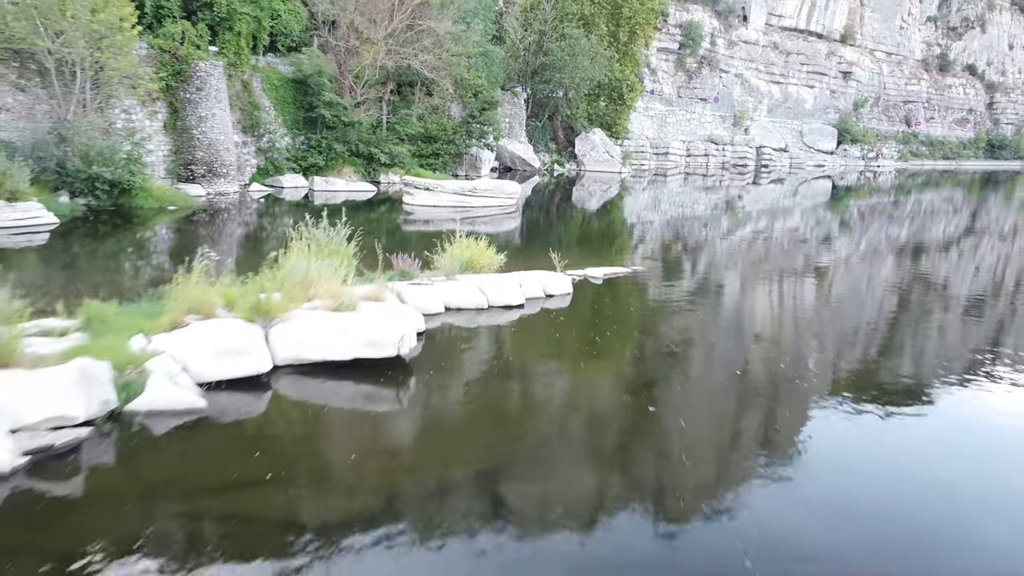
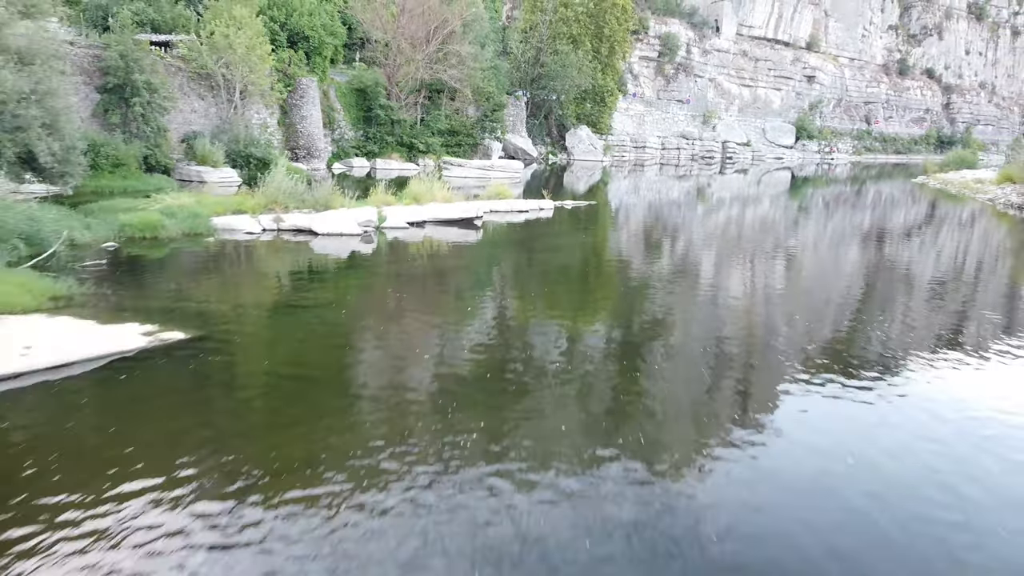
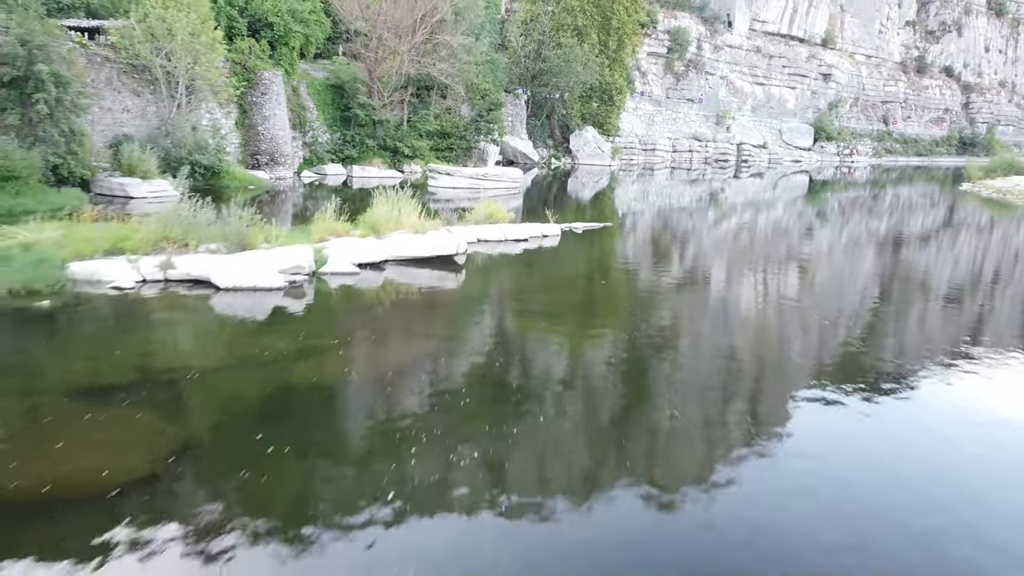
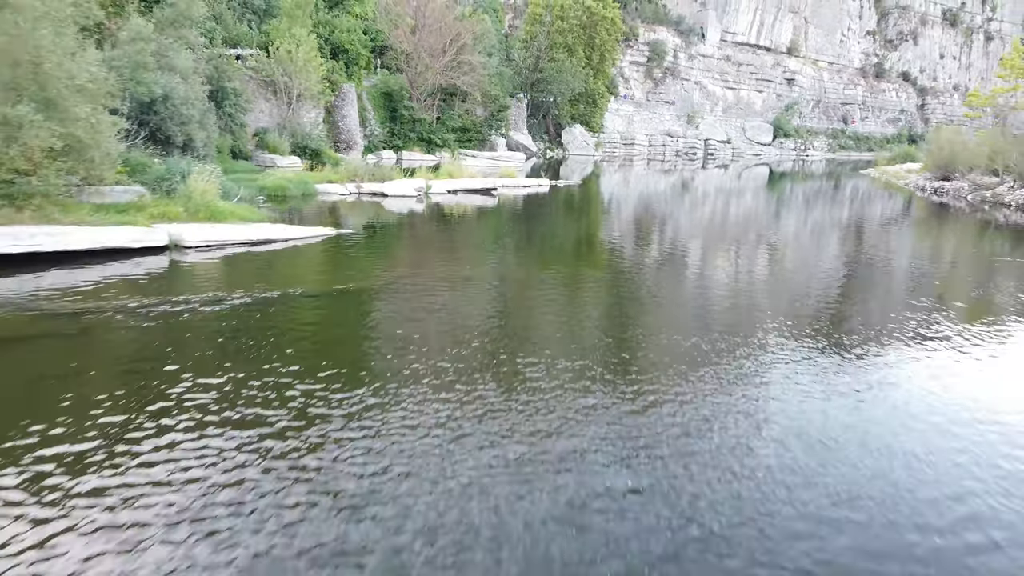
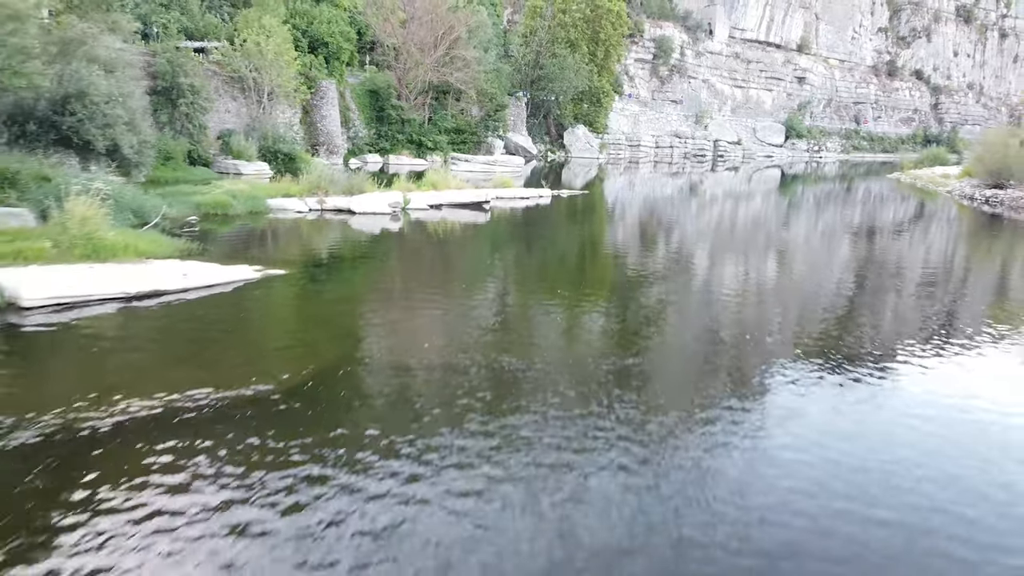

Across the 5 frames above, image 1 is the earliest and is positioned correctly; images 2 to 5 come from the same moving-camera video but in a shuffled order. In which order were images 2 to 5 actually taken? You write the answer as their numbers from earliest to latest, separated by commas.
3, 2, 5, 4
